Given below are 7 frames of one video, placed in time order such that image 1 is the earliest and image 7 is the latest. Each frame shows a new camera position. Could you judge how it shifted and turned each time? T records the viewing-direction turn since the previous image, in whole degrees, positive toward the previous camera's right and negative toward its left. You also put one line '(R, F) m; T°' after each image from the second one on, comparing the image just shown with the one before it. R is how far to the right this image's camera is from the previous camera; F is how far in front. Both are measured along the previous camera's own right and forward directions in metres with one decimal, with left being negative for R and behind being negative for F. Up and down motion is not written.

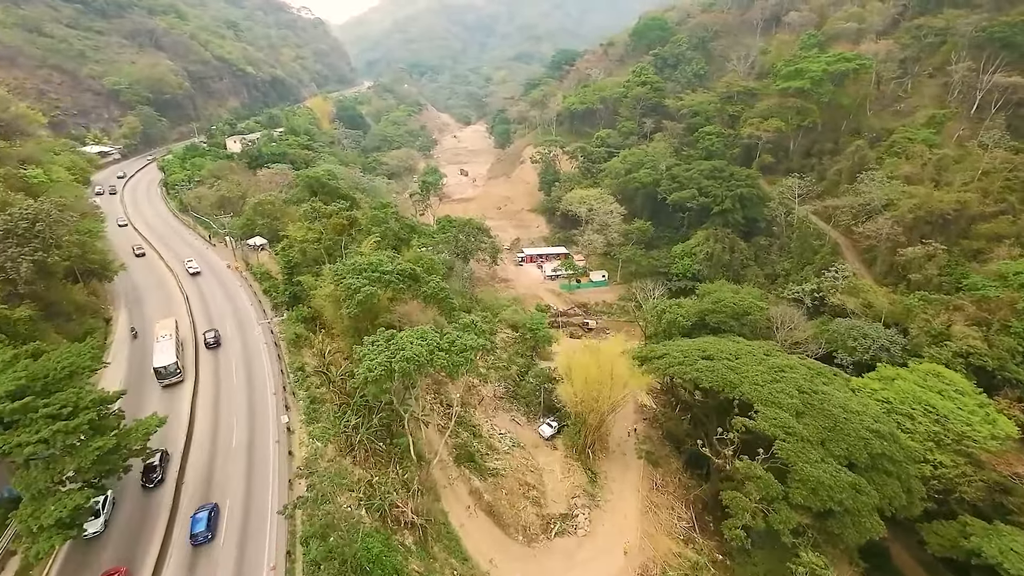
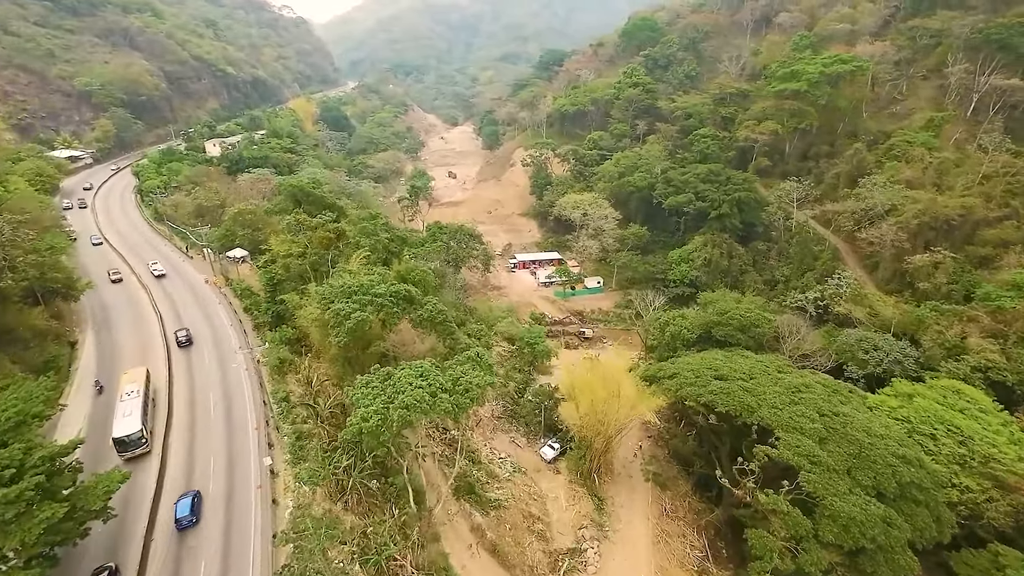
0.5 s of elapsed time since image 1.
(-0.5, +1.3) m; +1°
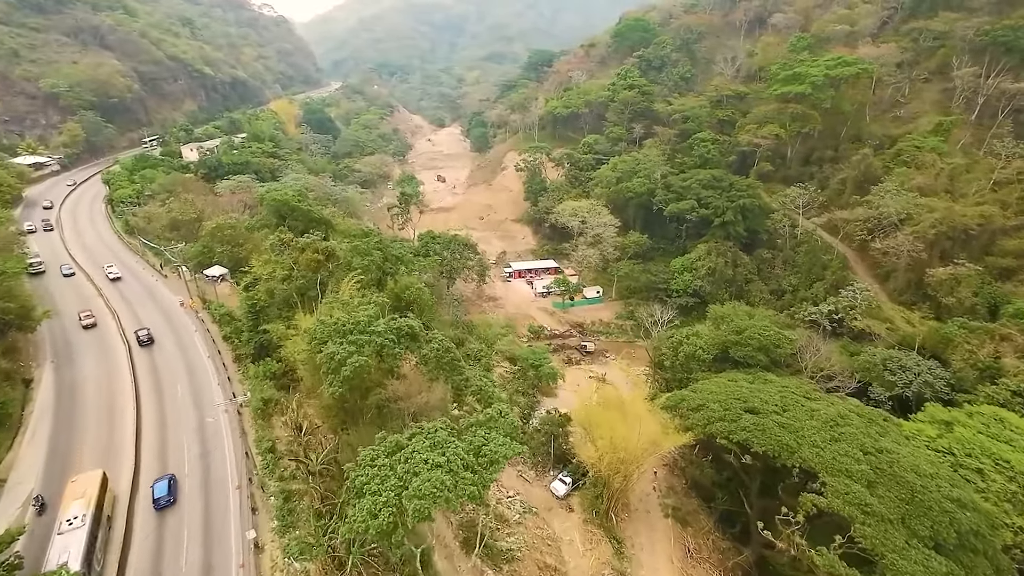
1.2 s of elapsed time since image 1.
(-0.8, +1.8) m; +2°
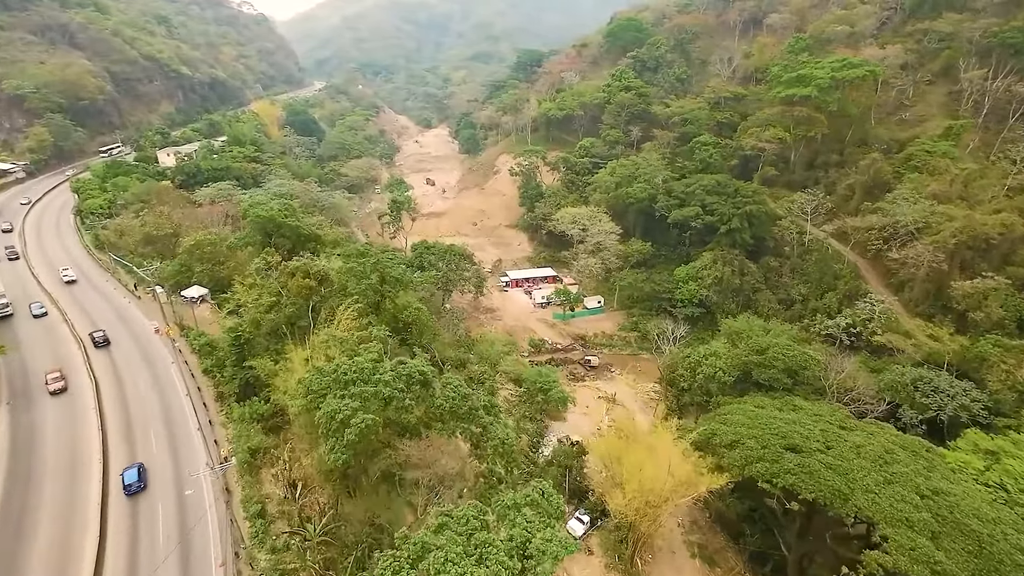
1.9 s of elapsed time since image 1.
(-1.0, +1.7) m; +2°
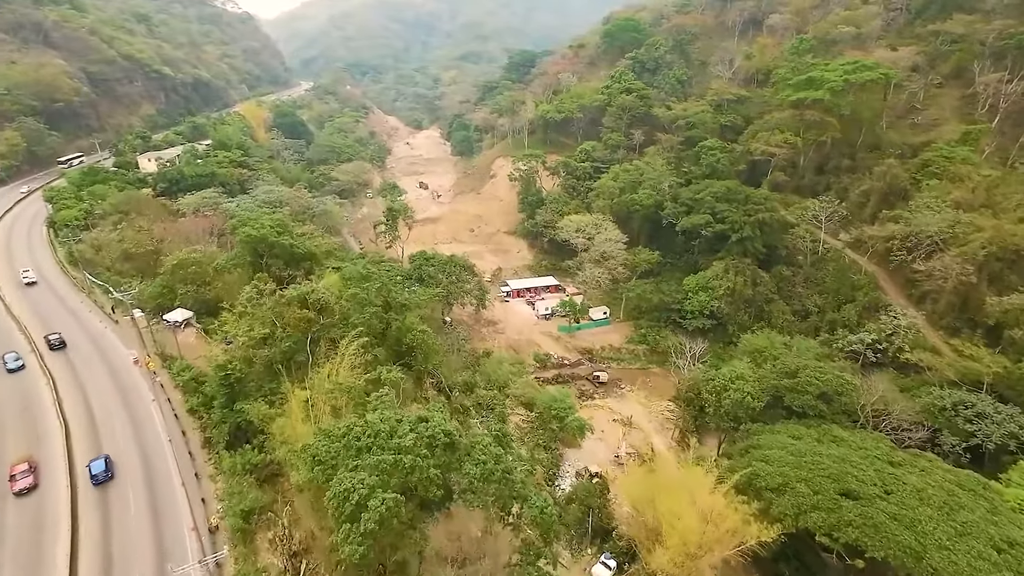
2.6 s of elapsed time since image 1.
(-1.0, +1.7) m; +1°
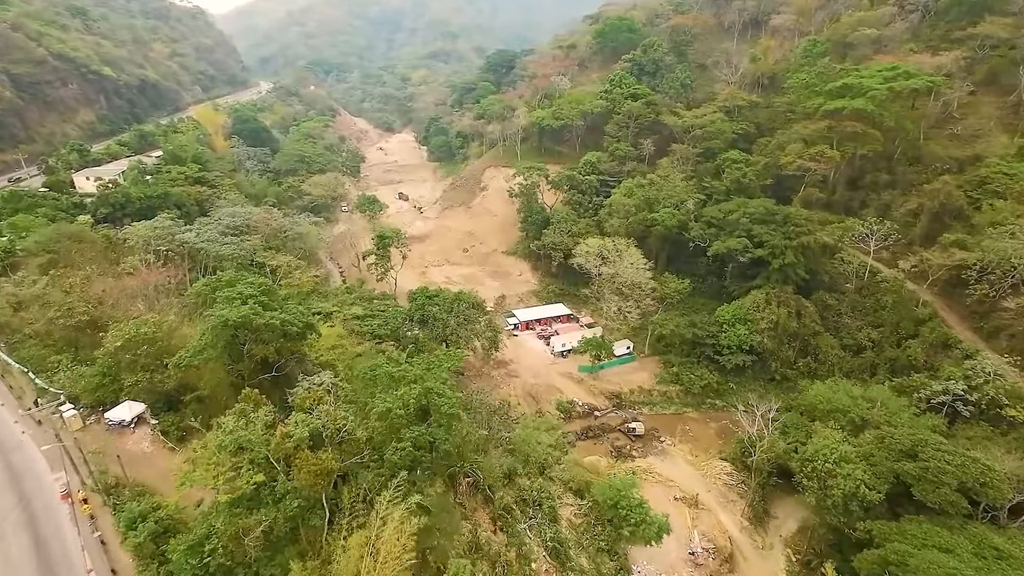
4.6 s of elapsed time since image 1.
(-3.0, +4.8) m; +4°
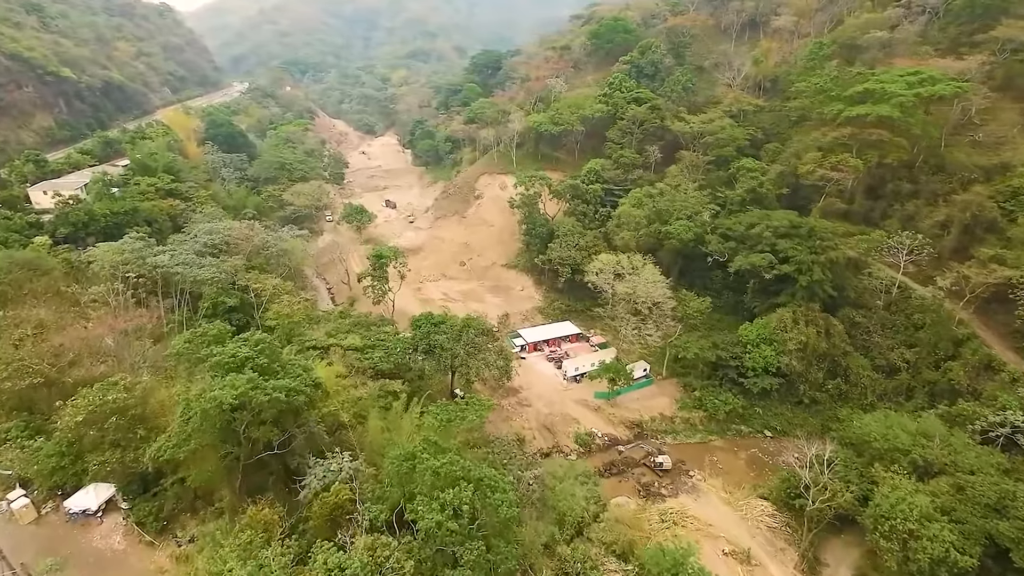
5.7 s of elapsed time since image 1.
(-1.9, +2.5) m; +2°
